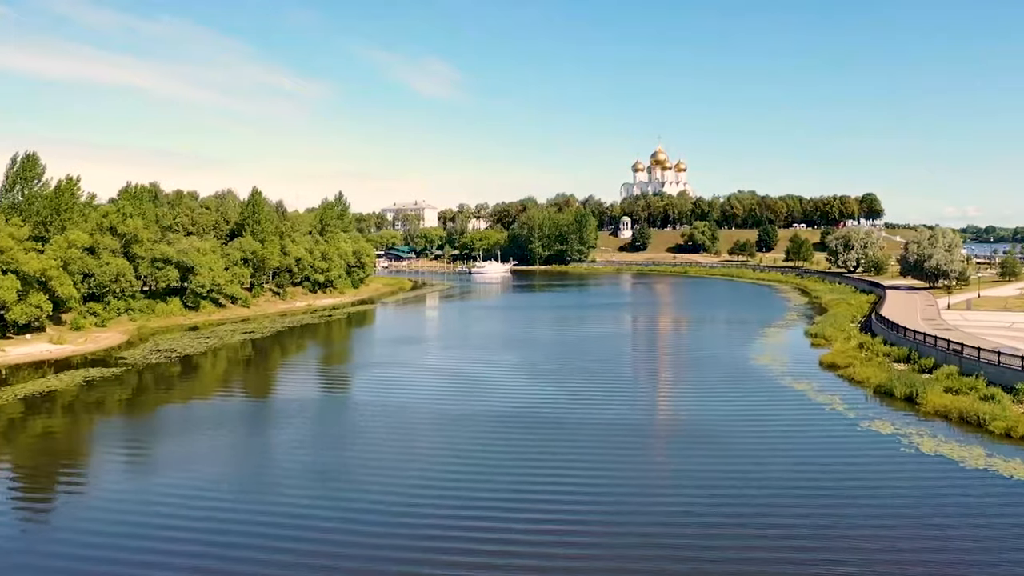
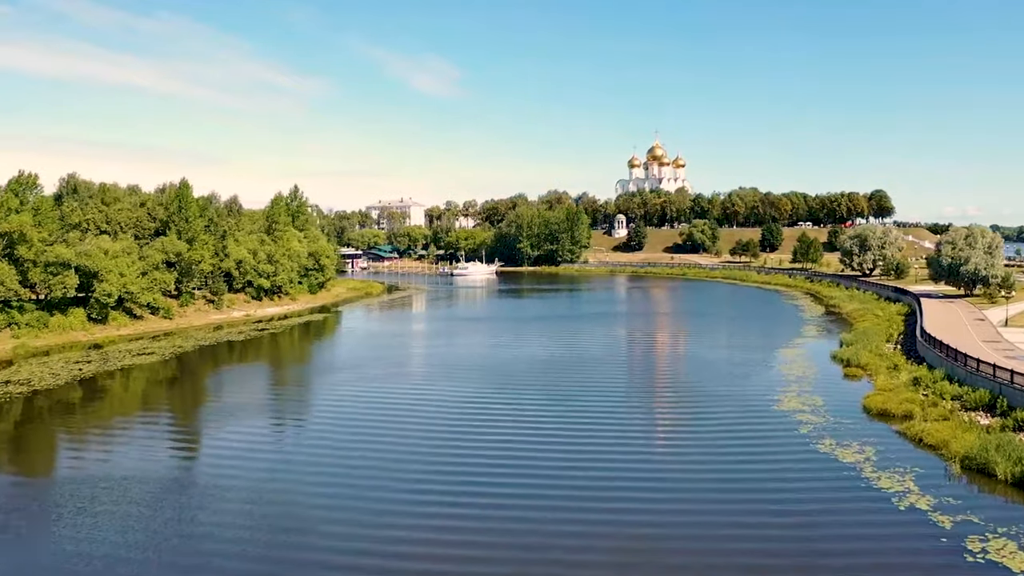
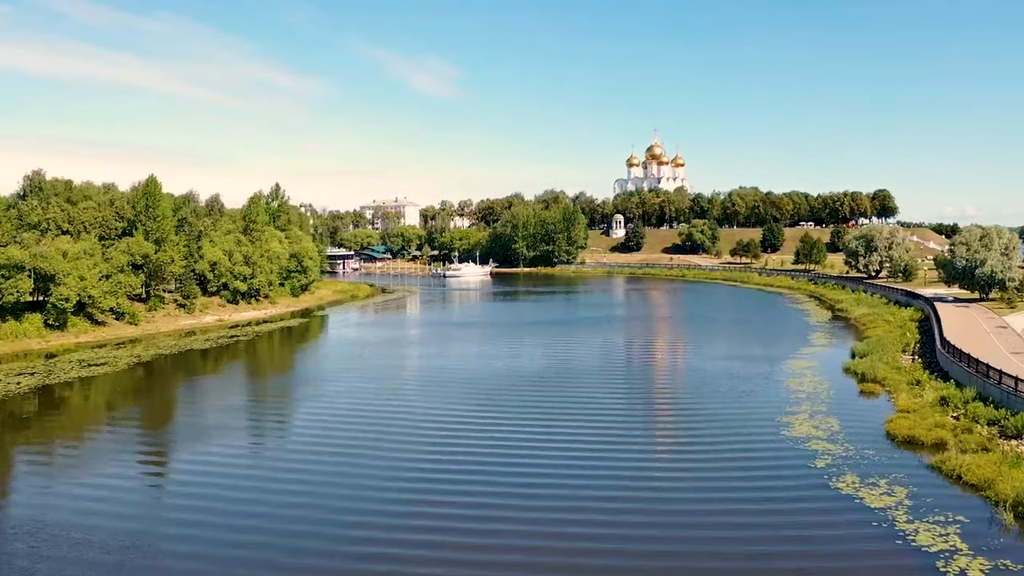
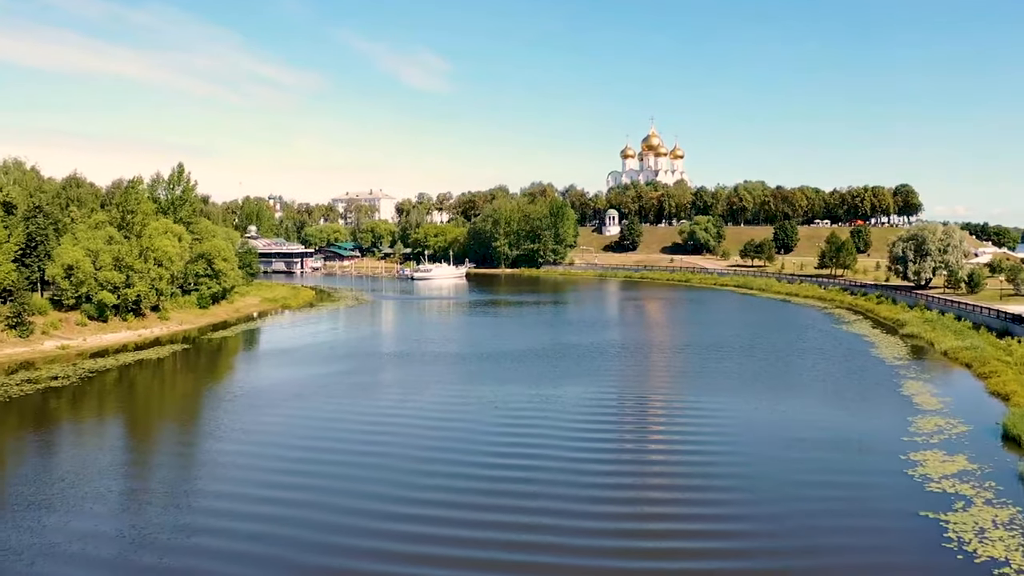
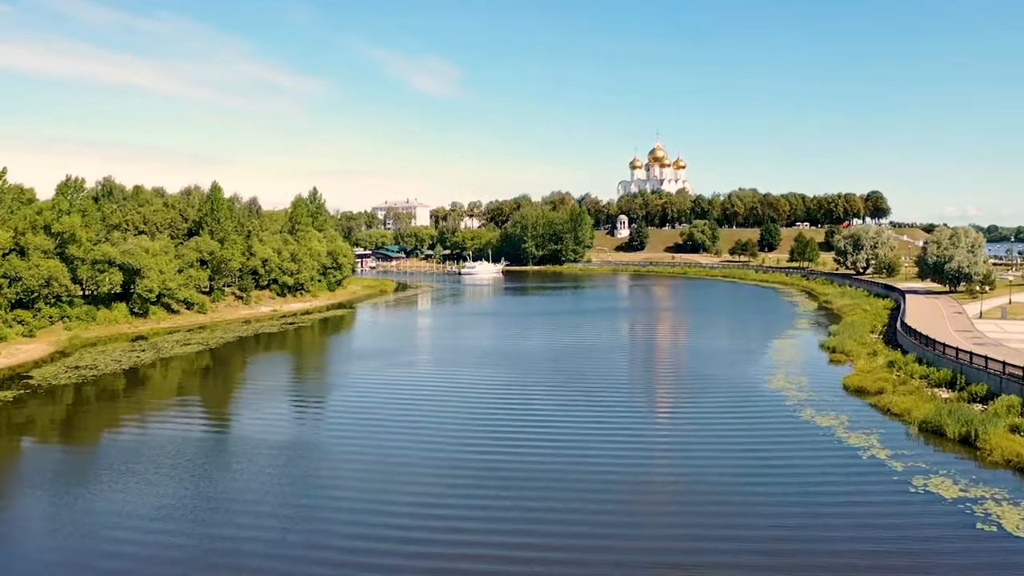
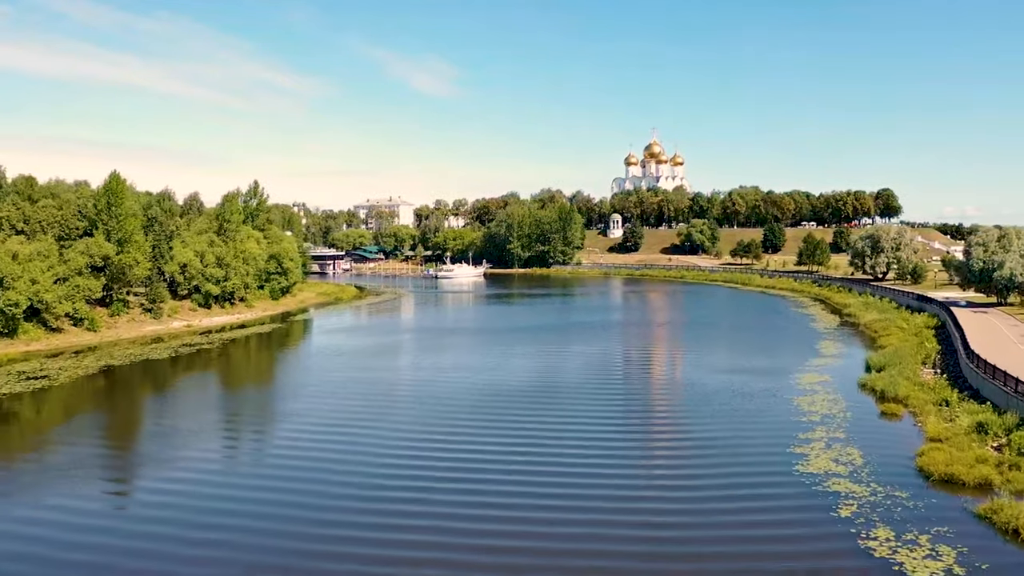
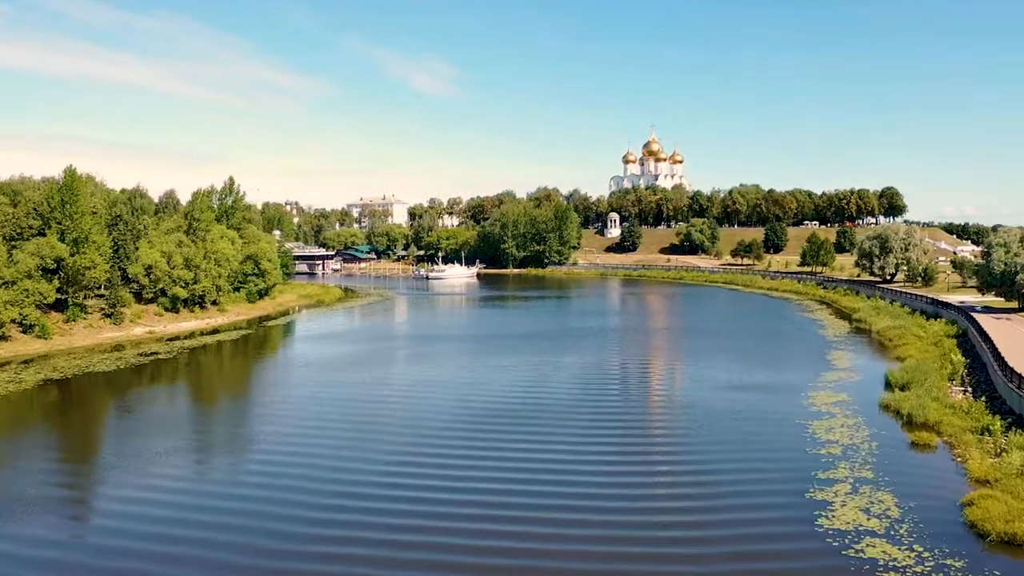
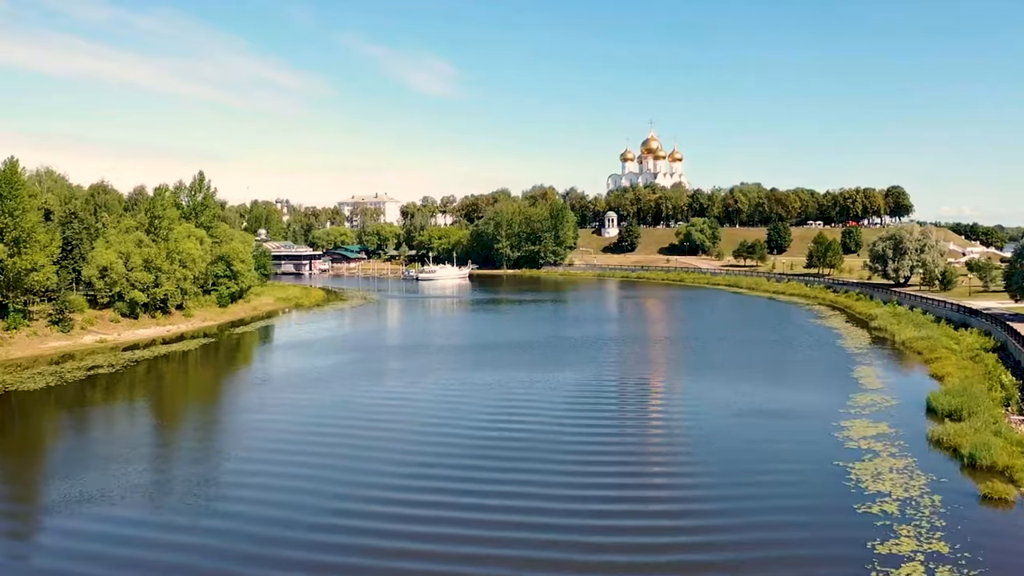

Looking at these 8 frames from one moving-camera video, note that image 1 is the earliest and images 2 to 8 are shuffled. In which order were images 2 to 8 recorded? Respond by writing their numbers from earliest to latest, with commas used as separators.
5, 2, 3, 6, 7, 8, 4
